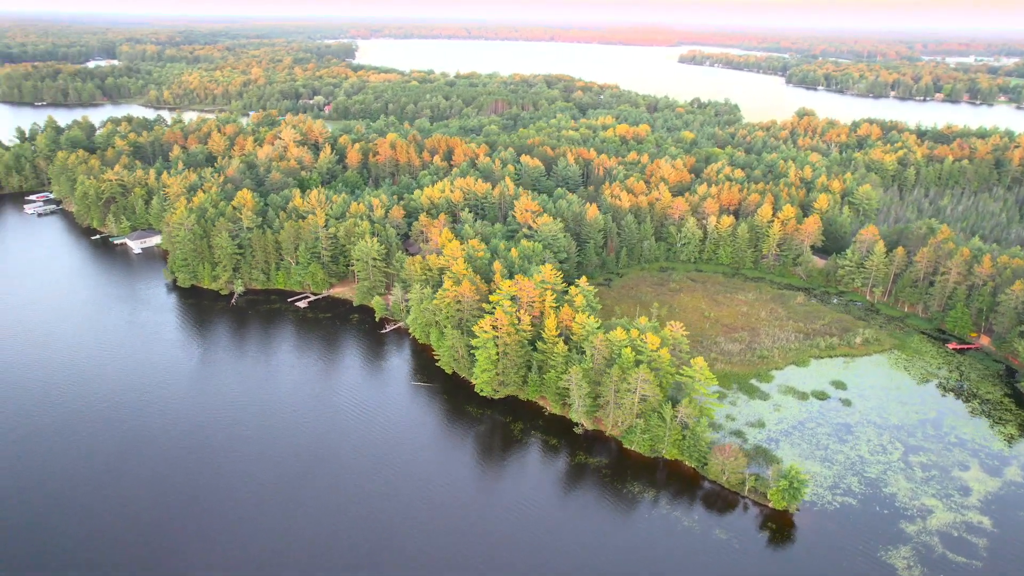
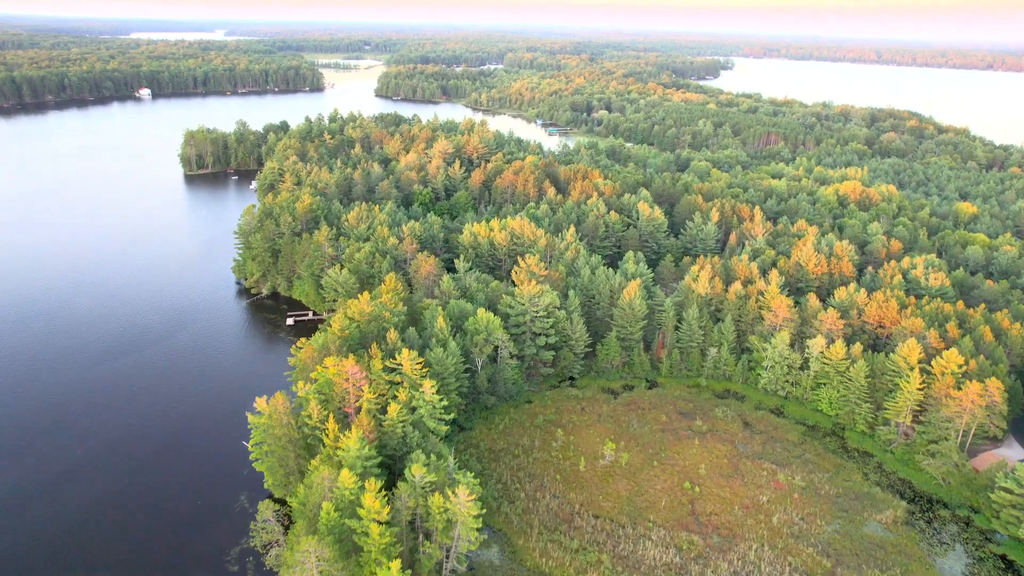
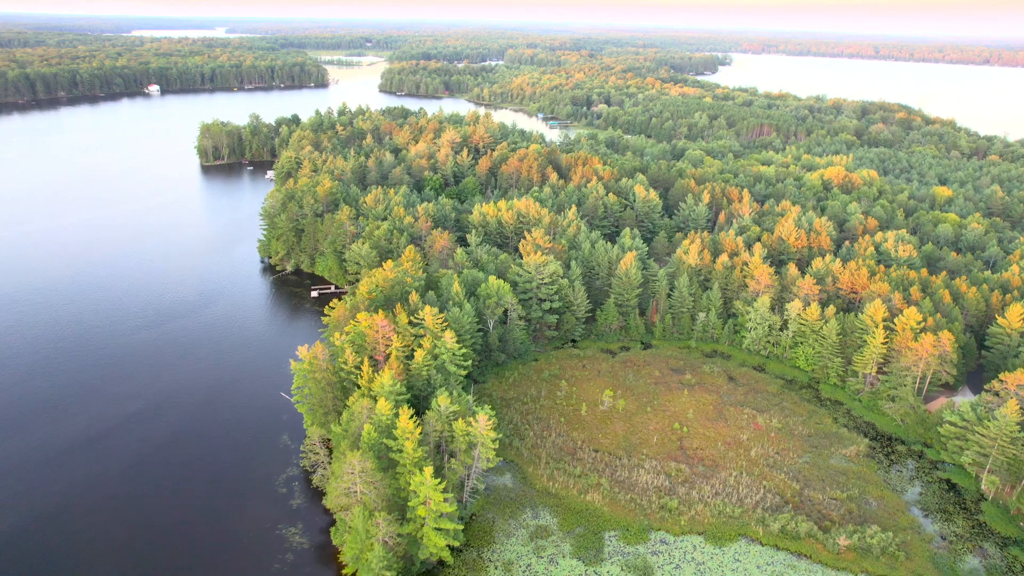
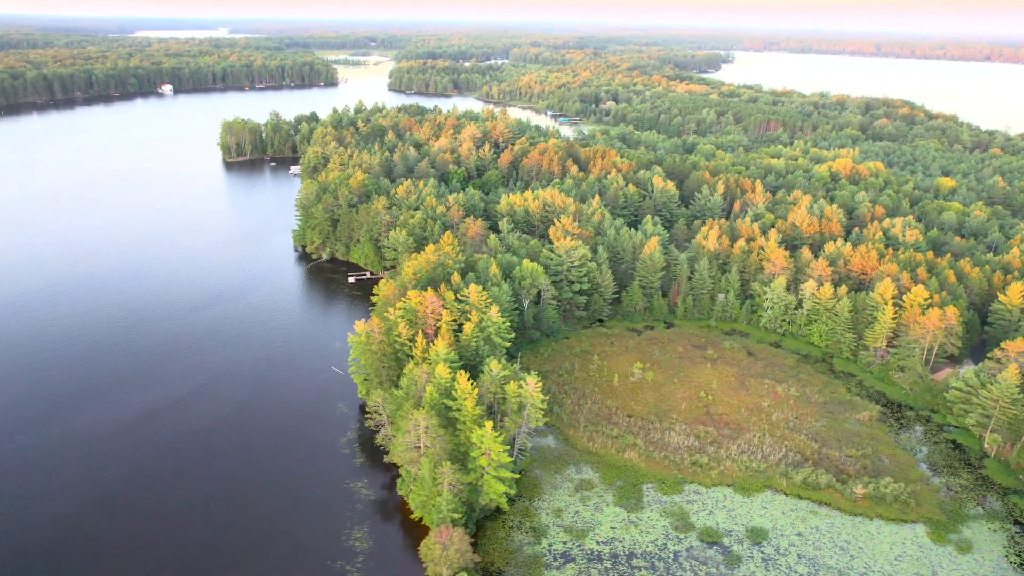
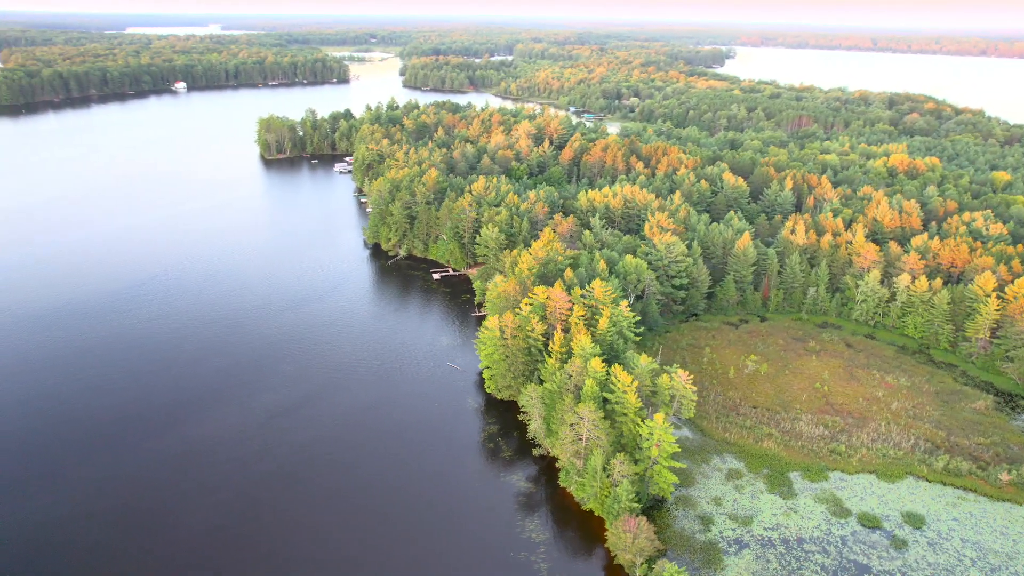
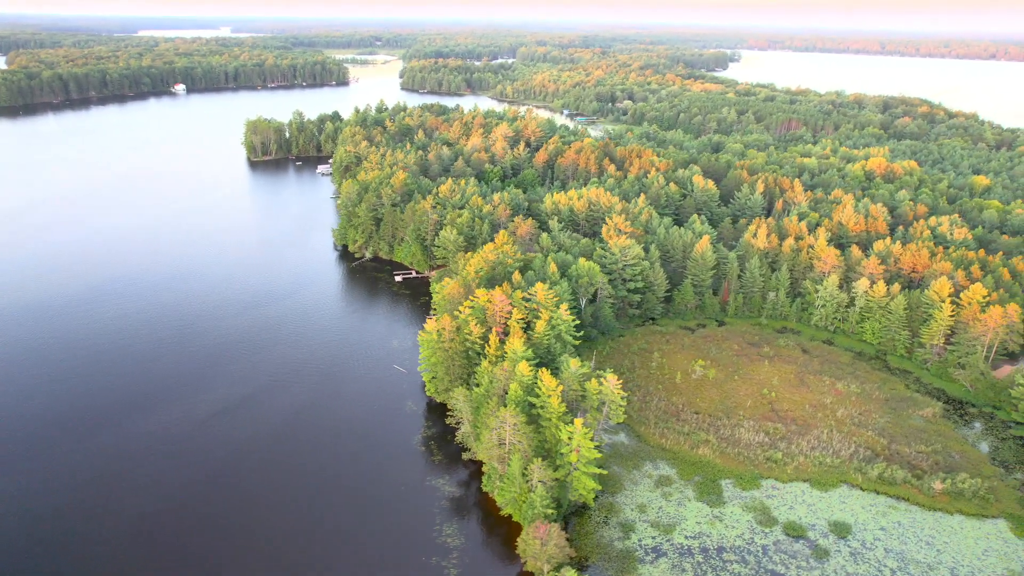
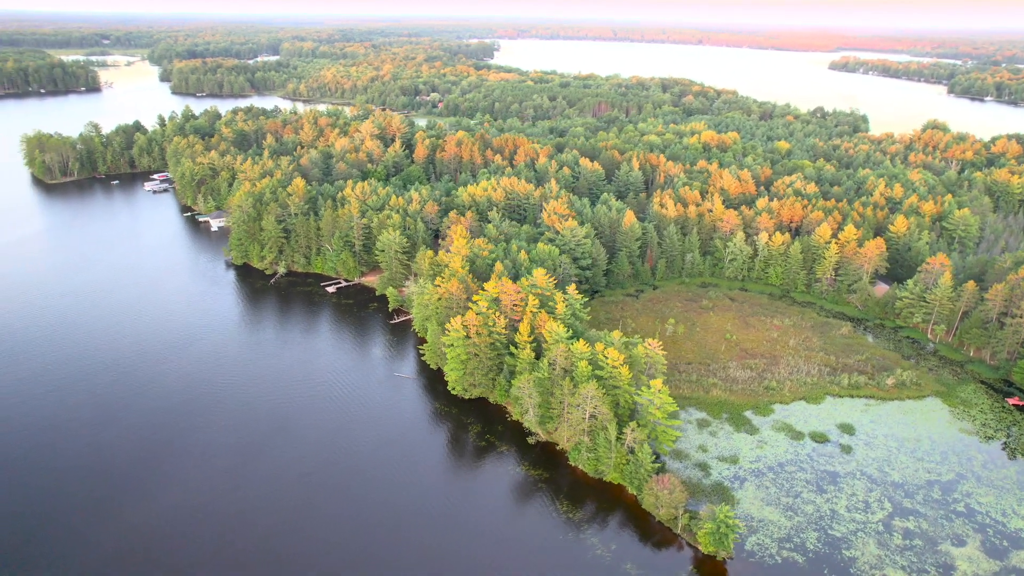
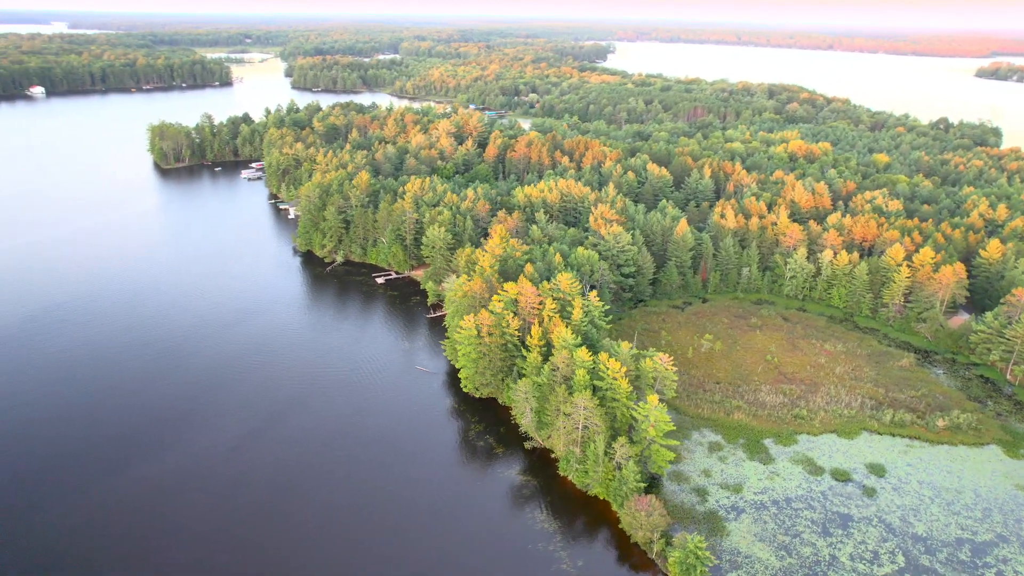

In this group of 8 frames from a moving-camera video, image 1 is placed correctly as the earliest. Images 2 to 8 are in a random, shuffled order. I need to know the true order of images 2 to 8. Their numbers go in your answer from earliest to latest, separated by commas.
7, 8, 5, 6, 4, 3, 2
